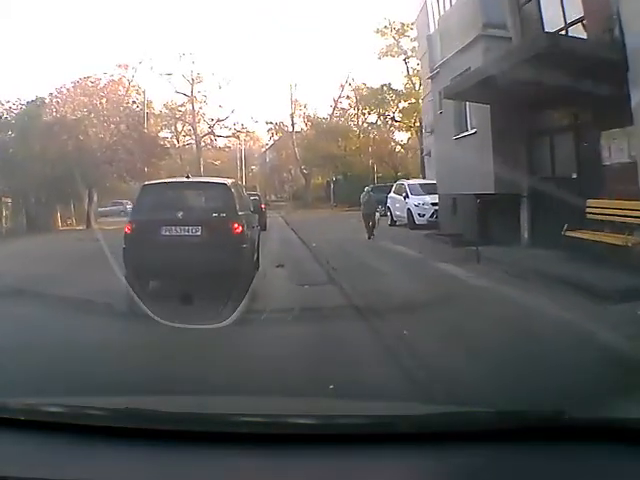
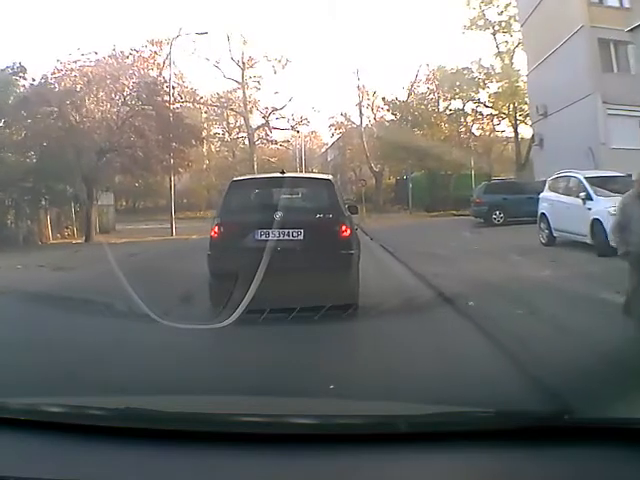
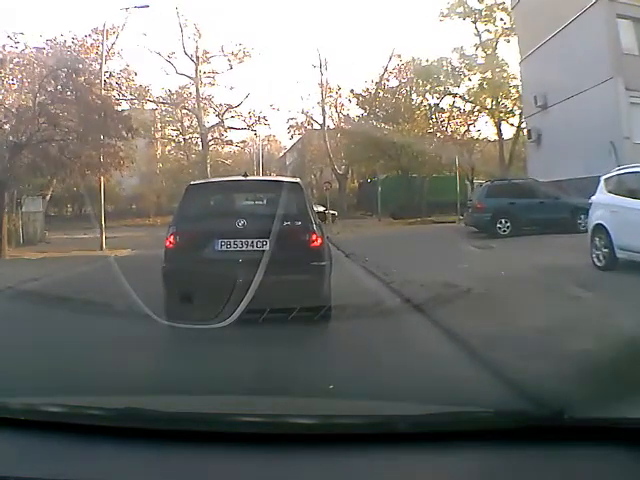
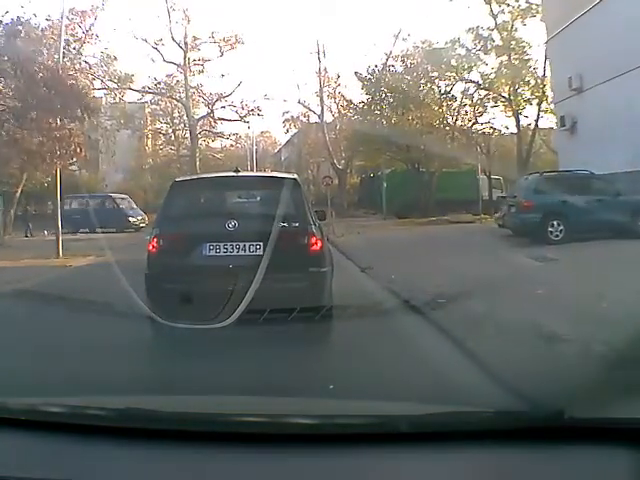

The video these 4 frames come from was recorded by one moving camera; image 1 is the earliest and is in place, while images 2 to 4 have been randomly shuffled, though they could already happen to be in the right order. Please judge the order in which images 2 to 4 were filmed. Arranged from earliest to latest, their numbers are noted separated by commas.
2, 3, 4
